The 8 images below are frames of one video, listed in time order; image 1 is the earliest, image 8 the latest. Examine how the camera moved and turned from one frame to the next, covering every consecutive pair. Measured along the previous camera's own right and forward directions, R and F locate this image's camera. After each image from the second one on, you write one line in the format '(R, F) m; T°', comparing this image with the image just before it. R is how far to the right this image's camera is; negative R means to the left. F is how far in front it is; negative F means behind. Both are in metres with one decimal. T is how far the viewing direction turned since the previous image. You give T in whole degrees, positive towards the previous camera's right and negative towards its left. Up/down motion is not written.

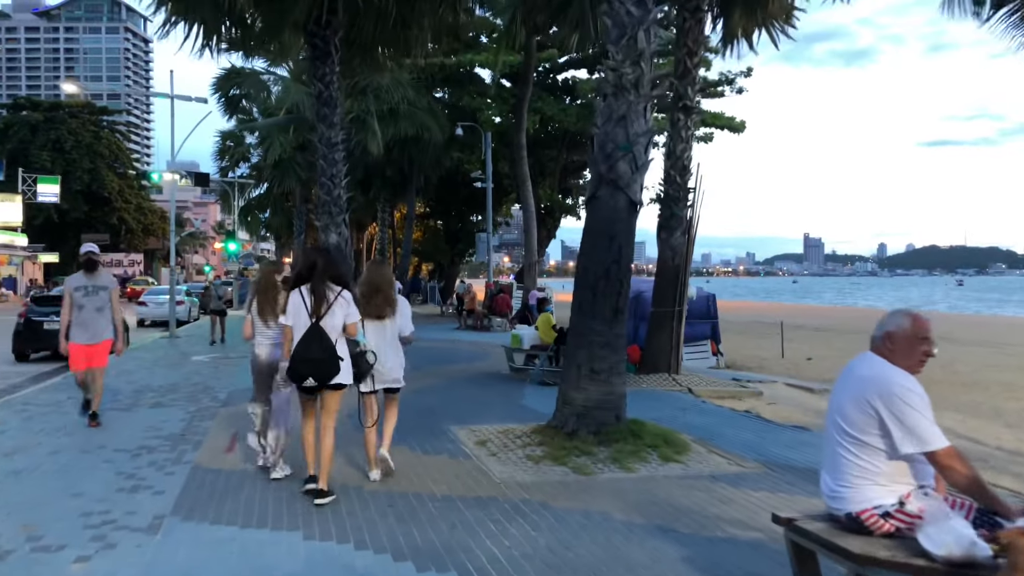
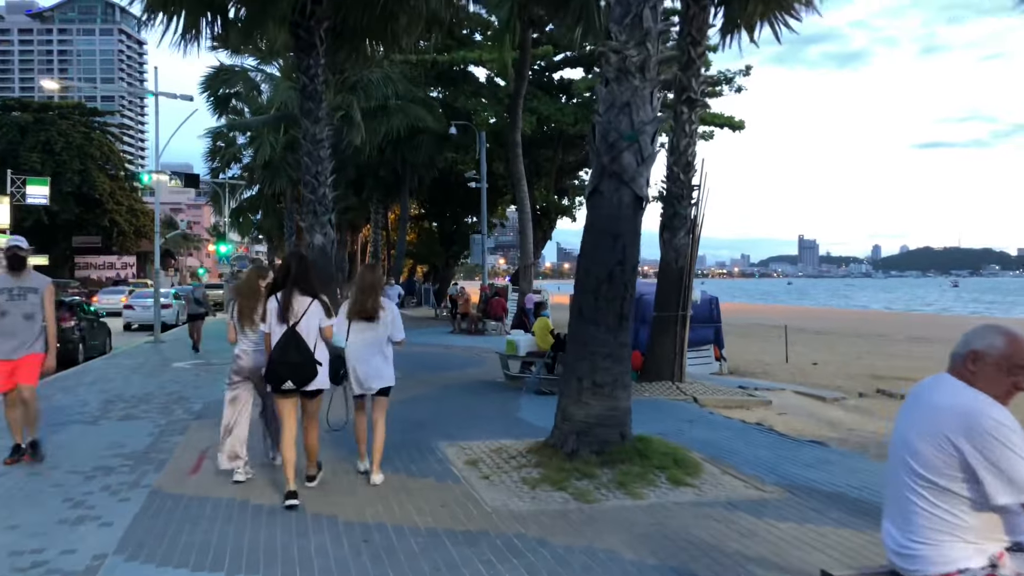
(0.0, +0.7) m; 0°
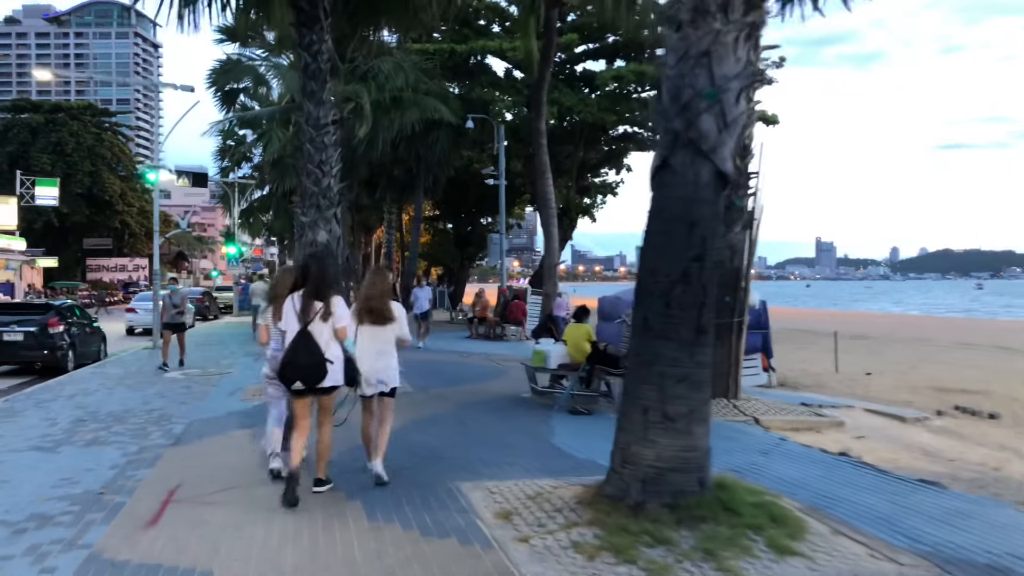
(-0.2, +1.5) m; -1°
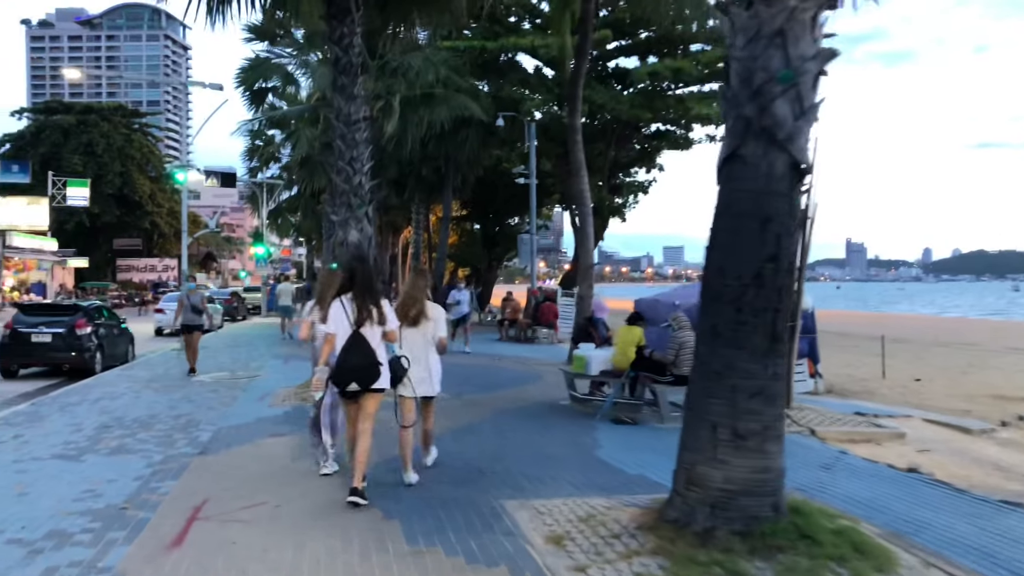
(-0.2, +0.4) m; -2°
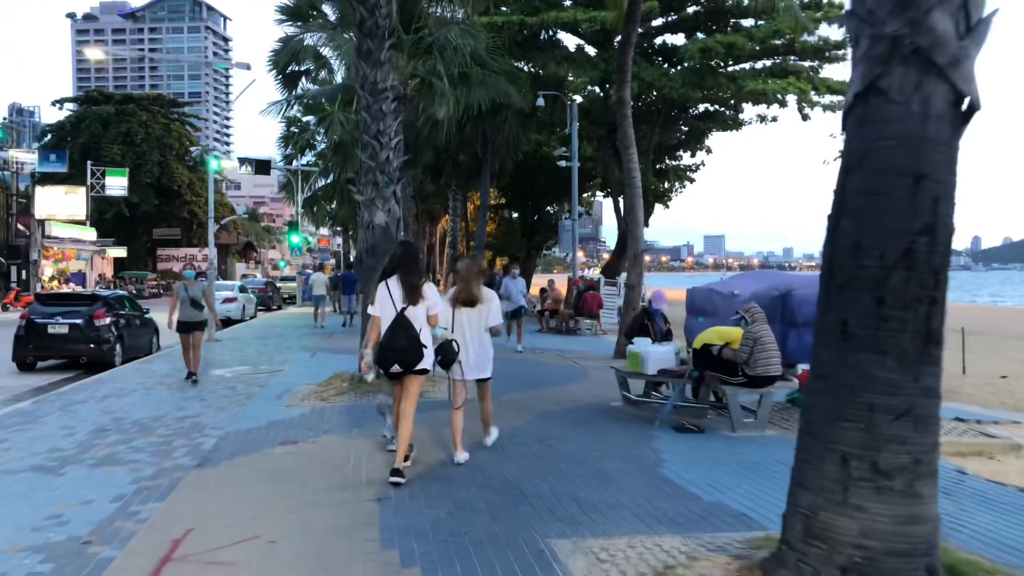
(-0.1, +1.2) m; -3°
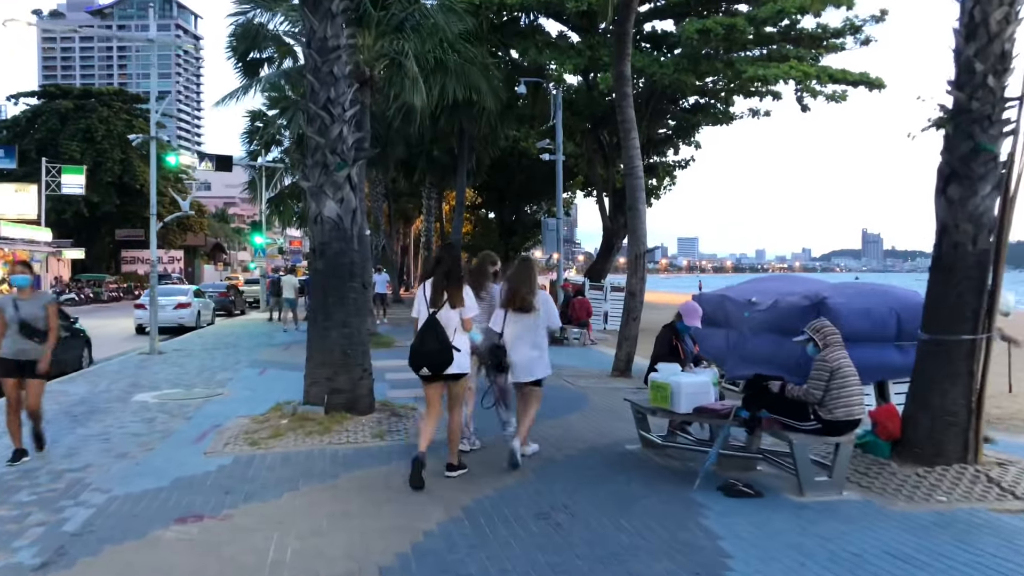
(-0.1, +2.1) m; +2°
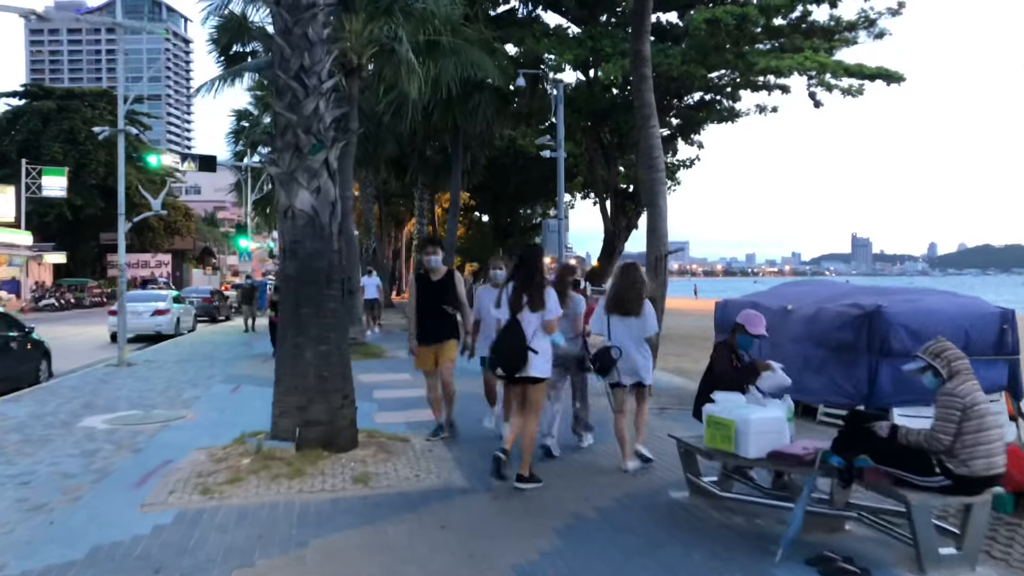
(-0.2, +1.5) m; +1°
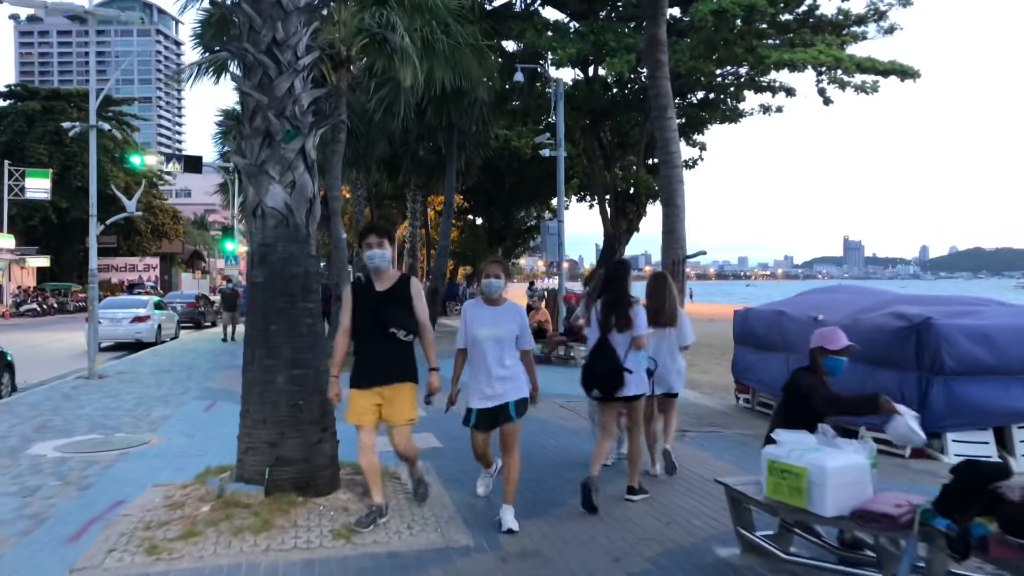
(-0.1, +1.0) m; +1°
